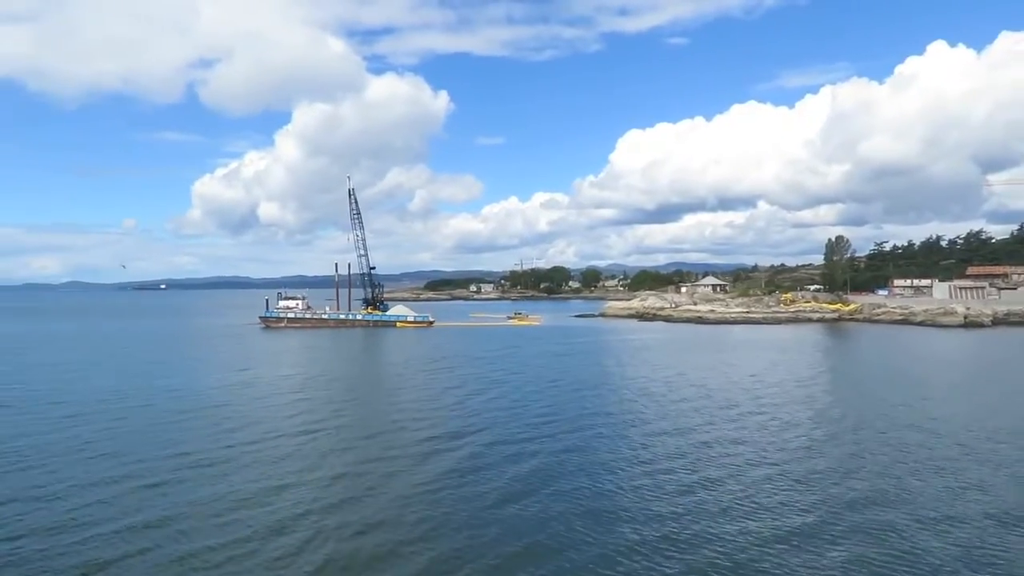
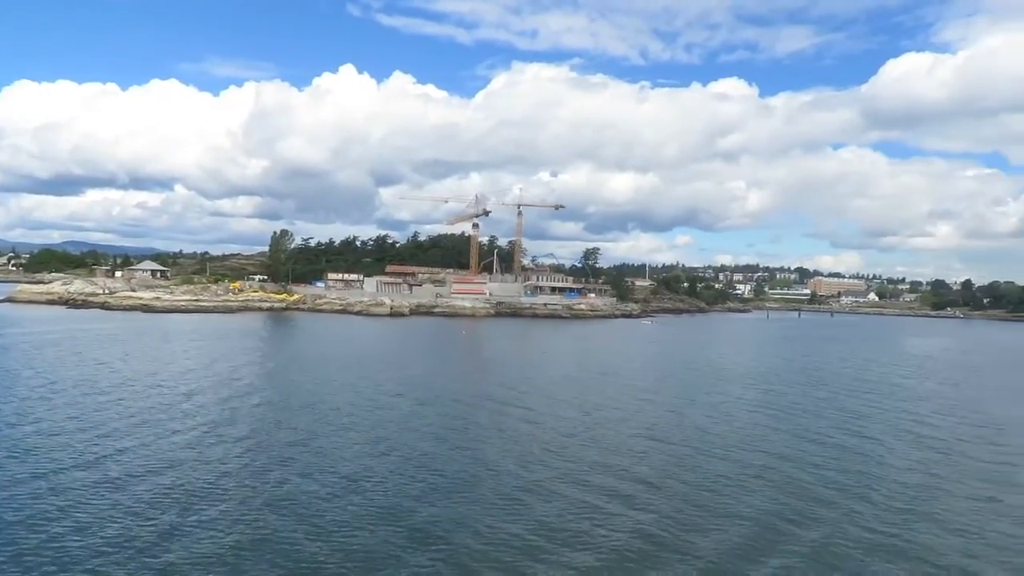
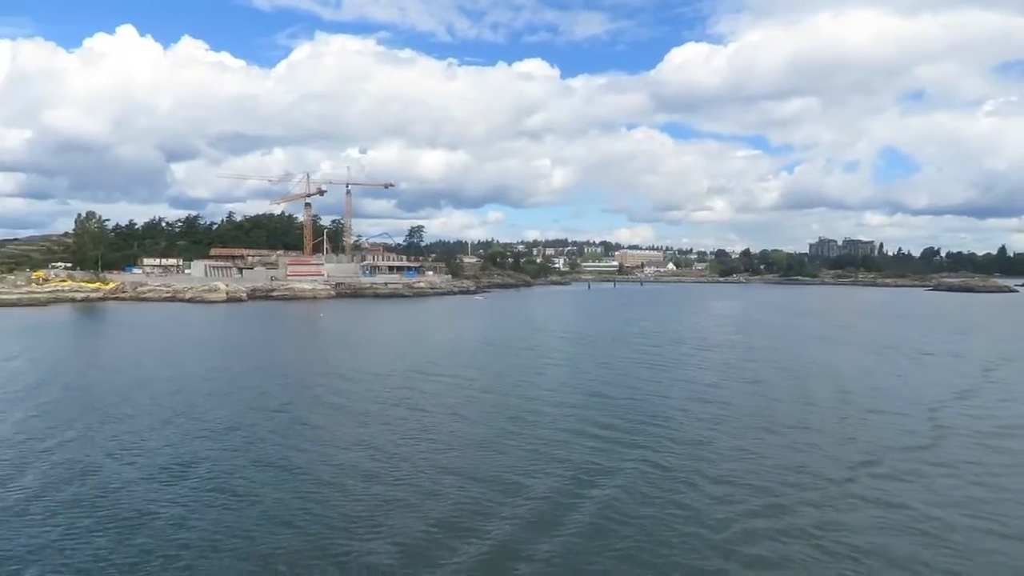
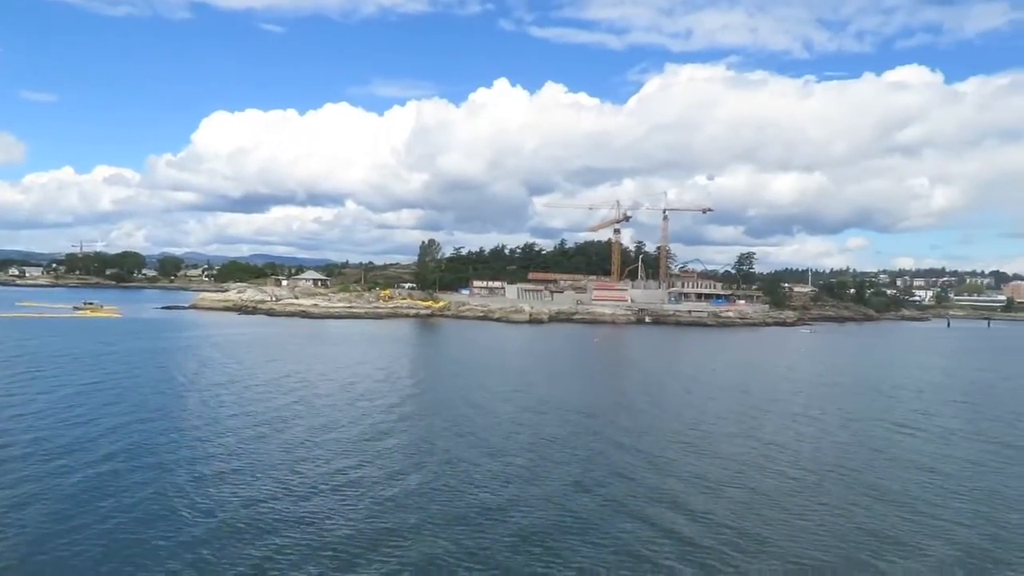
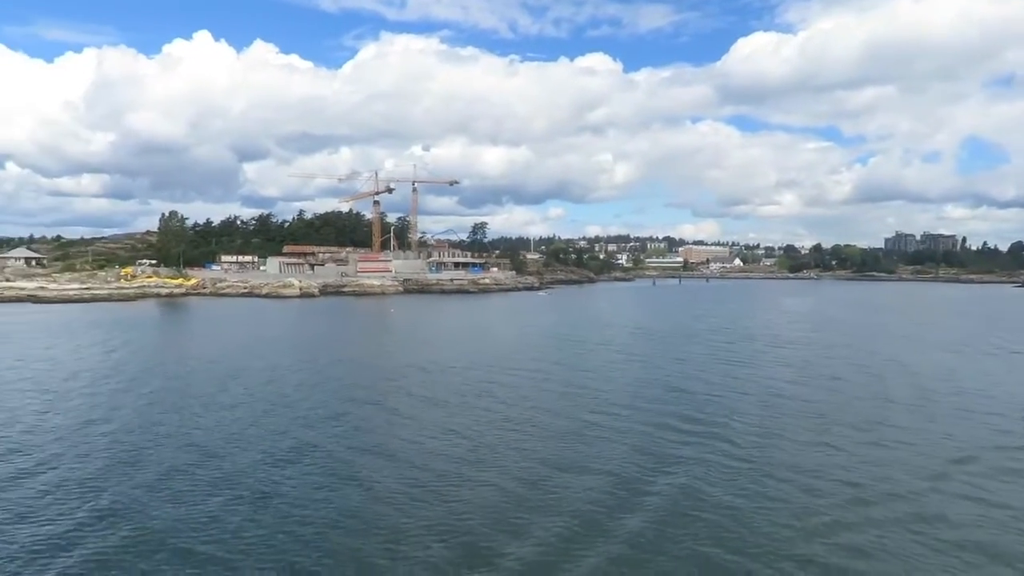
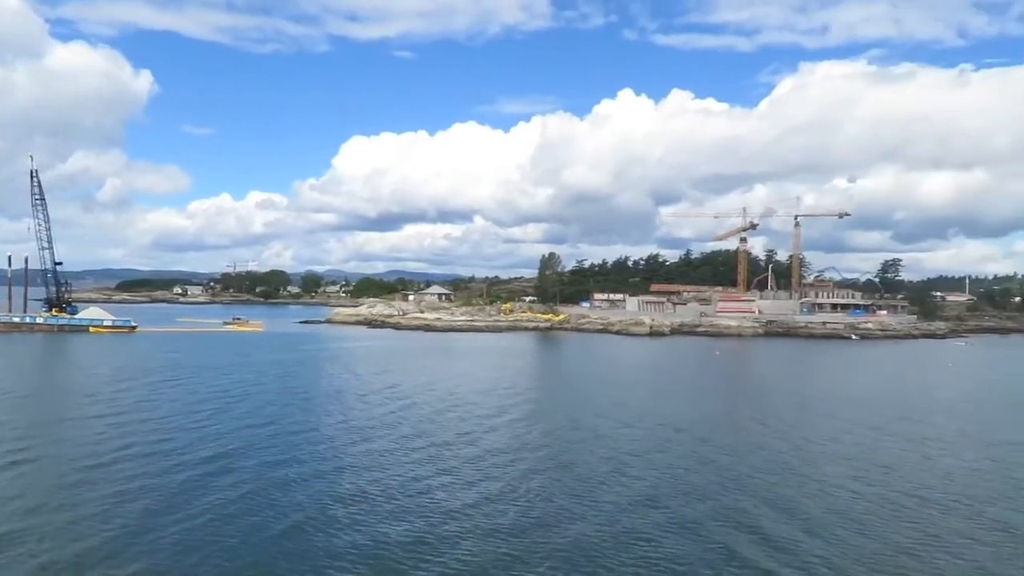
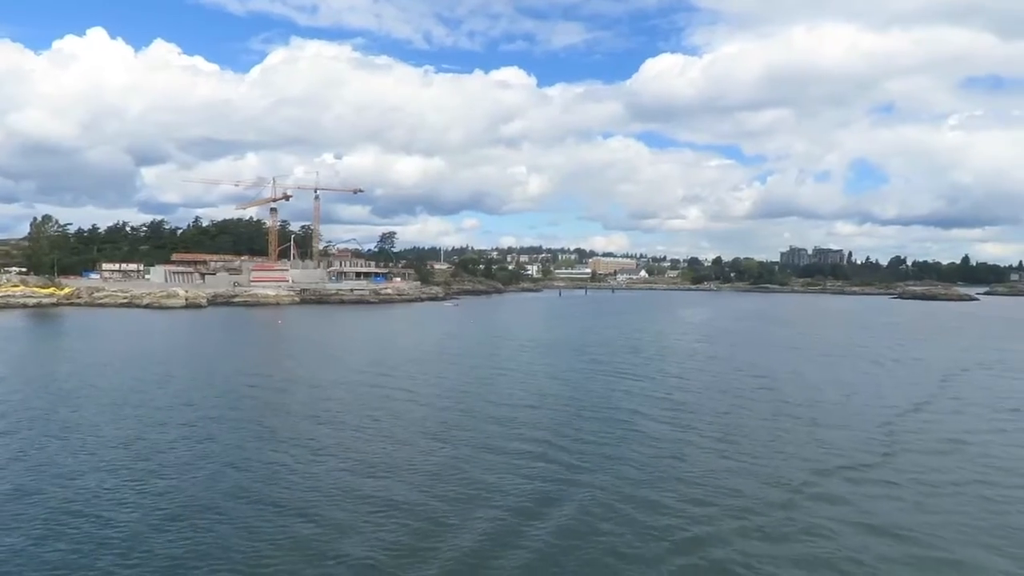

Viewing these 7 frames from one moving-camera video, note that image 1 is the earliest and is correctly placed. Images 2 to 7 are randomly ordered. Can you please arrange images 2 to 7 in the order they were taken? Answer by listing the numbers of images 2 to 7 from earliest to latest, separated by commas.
6, 4, 2, 7, 3, 5
